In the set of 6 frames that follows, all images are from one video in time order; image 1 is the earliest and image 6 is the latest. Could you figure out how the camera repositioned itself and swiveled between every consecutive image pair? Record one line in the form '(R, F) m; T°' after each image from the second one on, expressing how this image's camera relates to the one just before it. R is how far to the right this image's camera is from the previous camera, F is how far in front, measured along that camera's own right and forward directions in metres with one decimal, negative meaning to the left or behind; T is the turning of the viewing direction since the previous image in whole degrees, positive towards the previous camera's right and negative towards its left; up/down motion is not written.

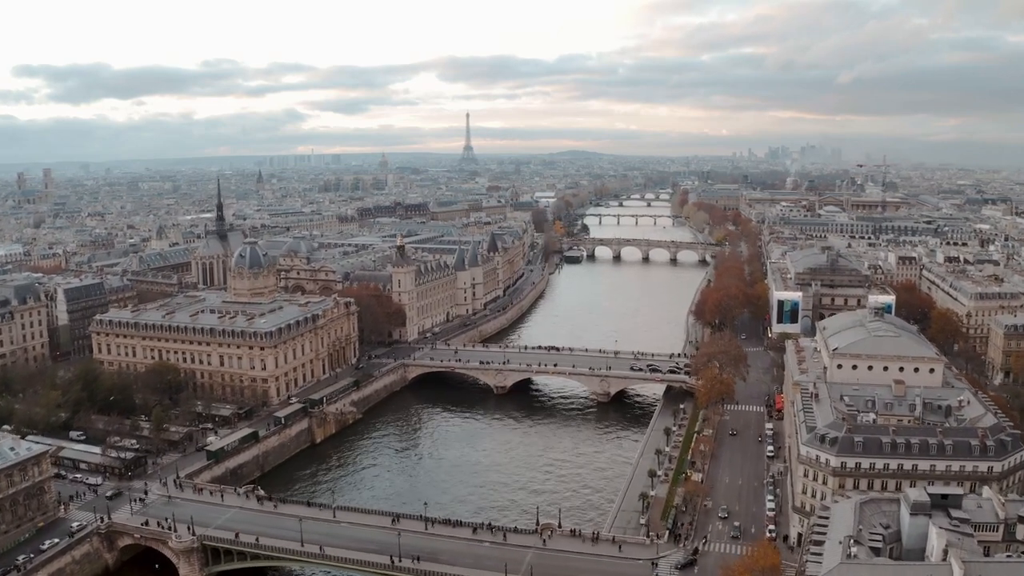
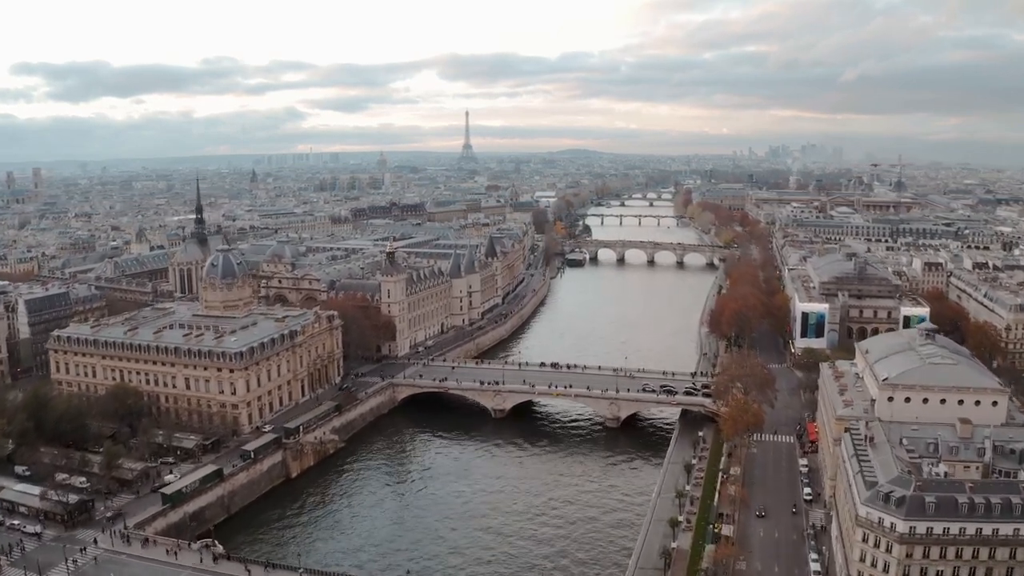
(0.0, +7.4) m; 0°
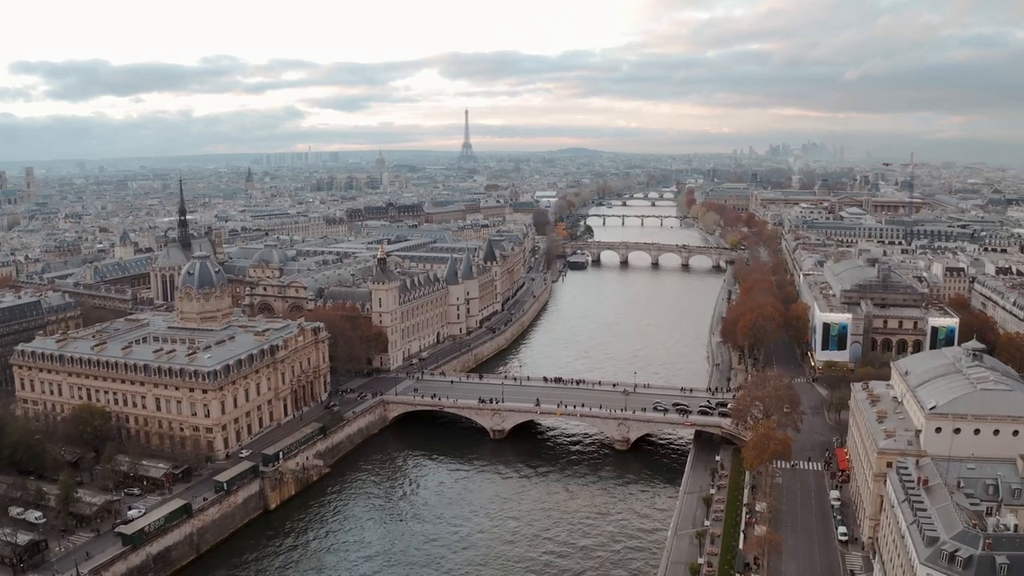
(0.0, +5.3) m; 0°
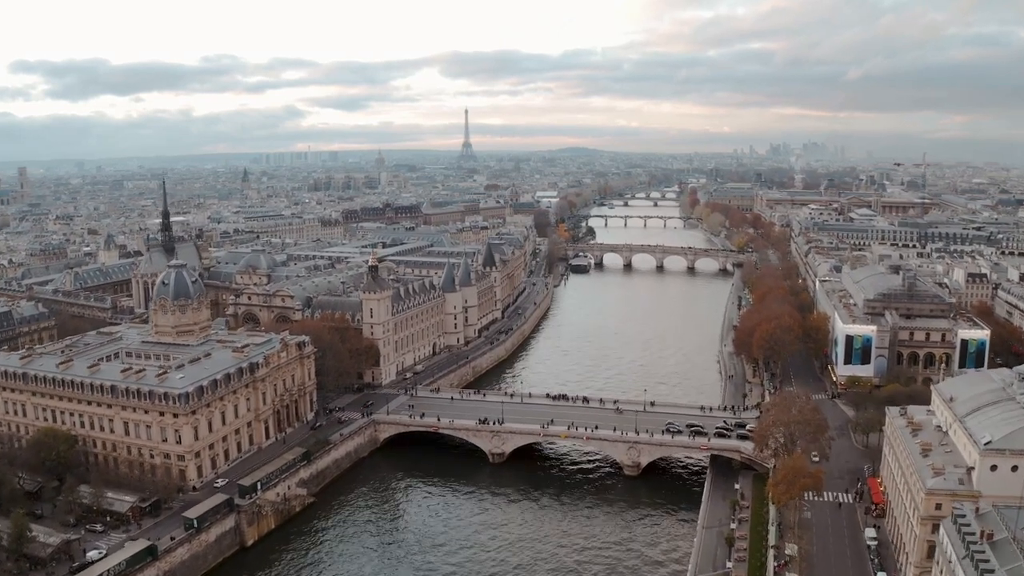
(0.0, +4.9) m; 0°
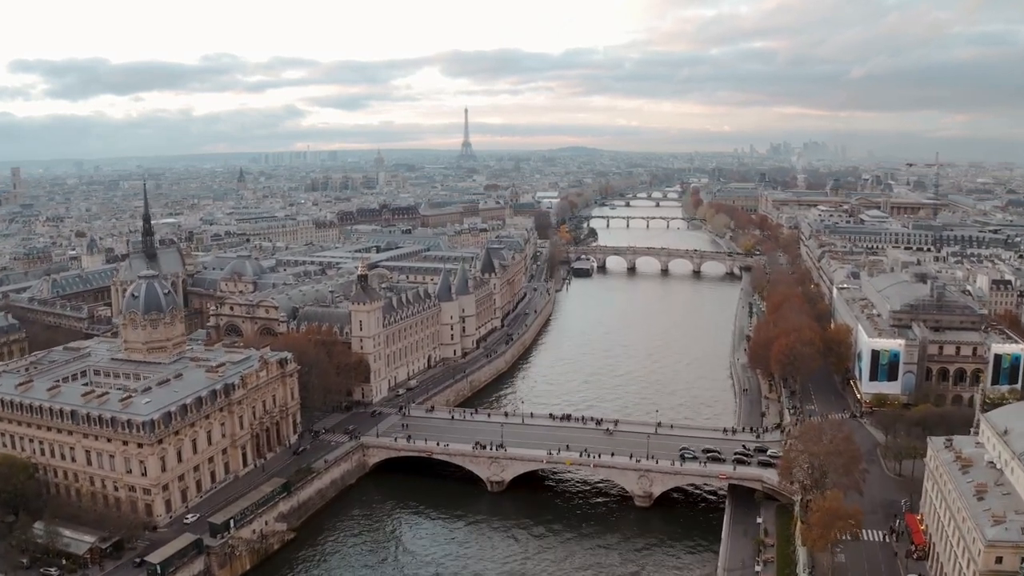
(0.0, +4.9) m; 0°
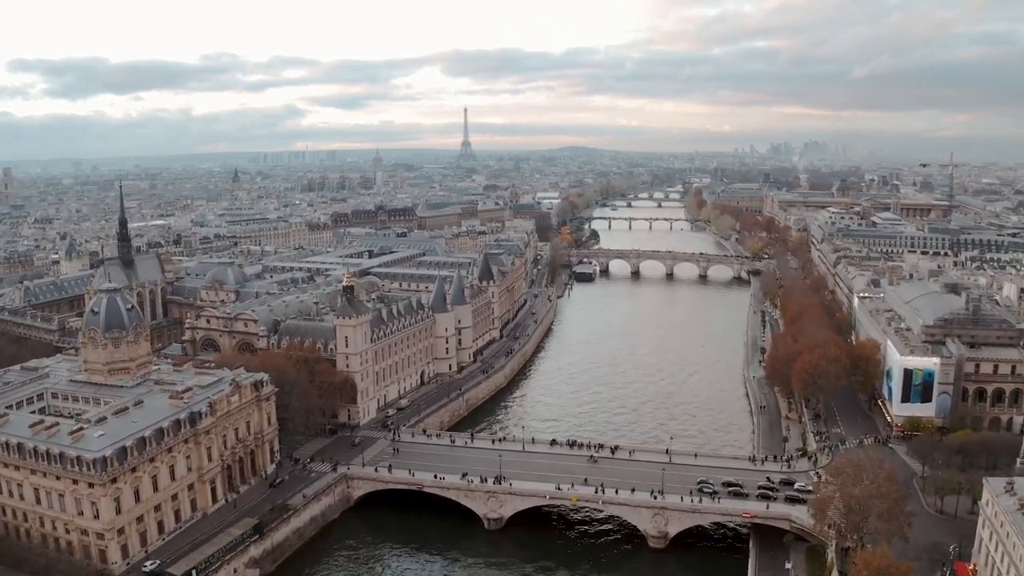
(0.0, +5.4) m; 0°
